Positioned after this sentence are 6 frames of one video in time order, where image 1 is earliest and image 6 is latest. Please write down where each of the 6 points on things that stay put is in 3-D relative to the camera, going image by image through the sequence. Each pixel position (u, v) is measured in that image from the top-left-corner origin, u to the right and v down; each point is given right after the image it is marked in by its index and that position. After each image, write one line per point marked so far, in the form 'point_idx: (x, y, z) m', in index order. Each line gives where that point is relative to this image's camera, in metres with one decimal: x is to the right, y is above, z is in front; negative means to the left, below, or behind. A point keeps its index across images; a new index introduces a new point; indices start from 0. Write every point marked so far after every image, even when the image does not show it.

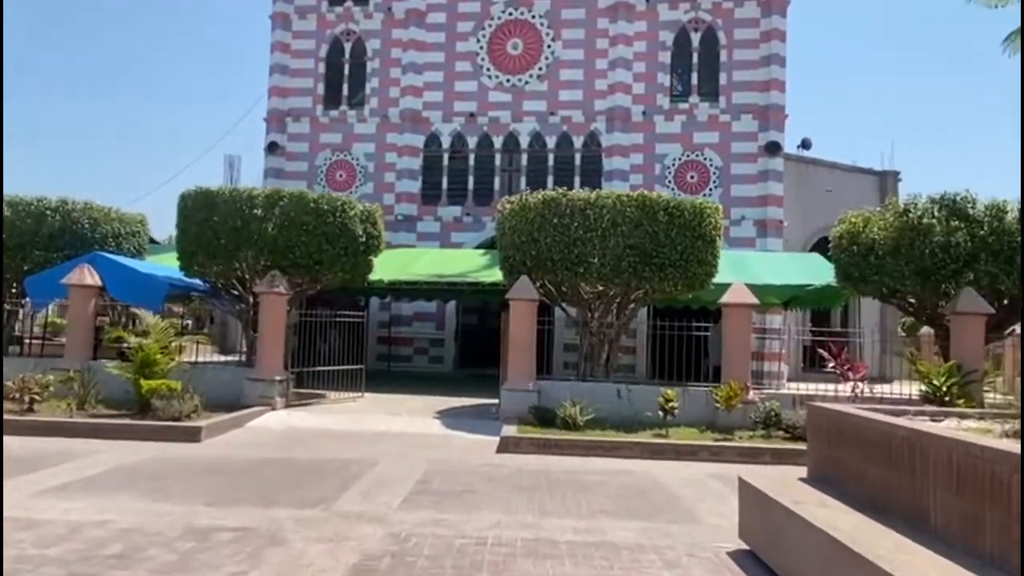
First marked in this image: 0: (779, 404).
0: (+4.4, -1.9, +14.8) m
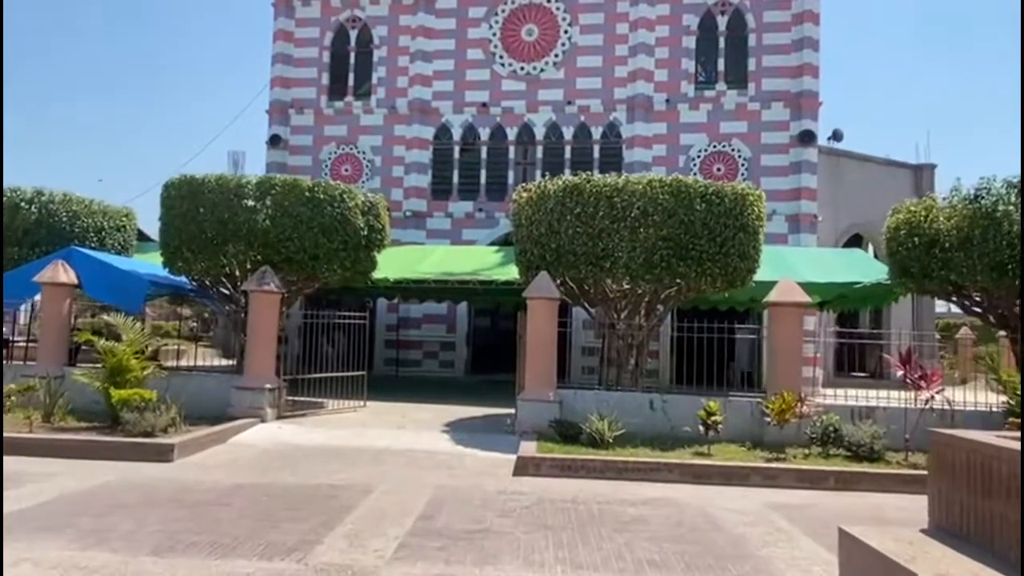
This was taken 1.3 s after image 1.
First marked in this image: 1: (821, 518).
0: (+4.7, -1.9, +12.9) m
1: (+3.3, -2.5, +9.7) m
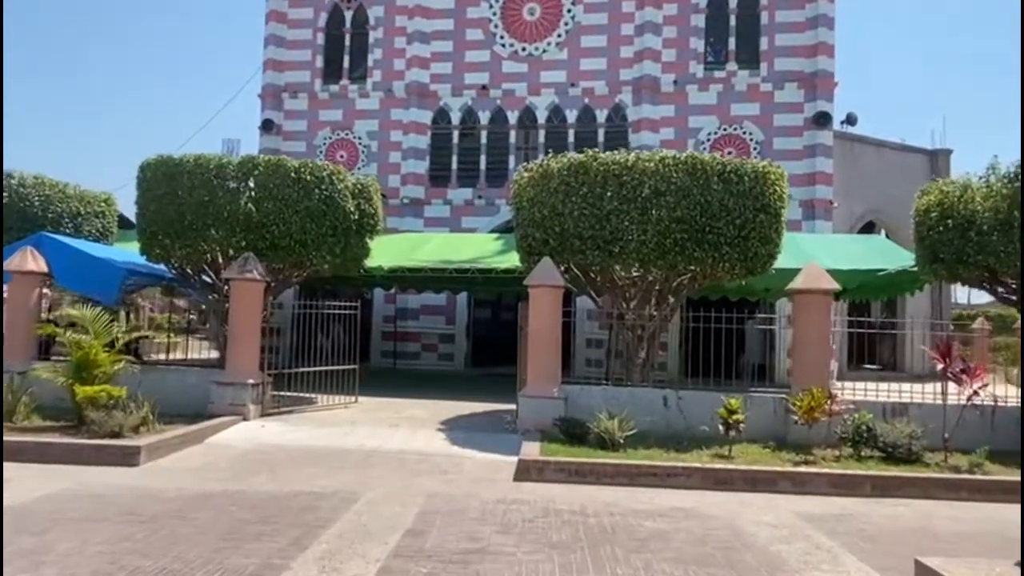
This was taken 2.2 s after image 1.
0: (+4.7, -1.7, +11.8) m
1: (+3.3, -2.3, +8.5) m
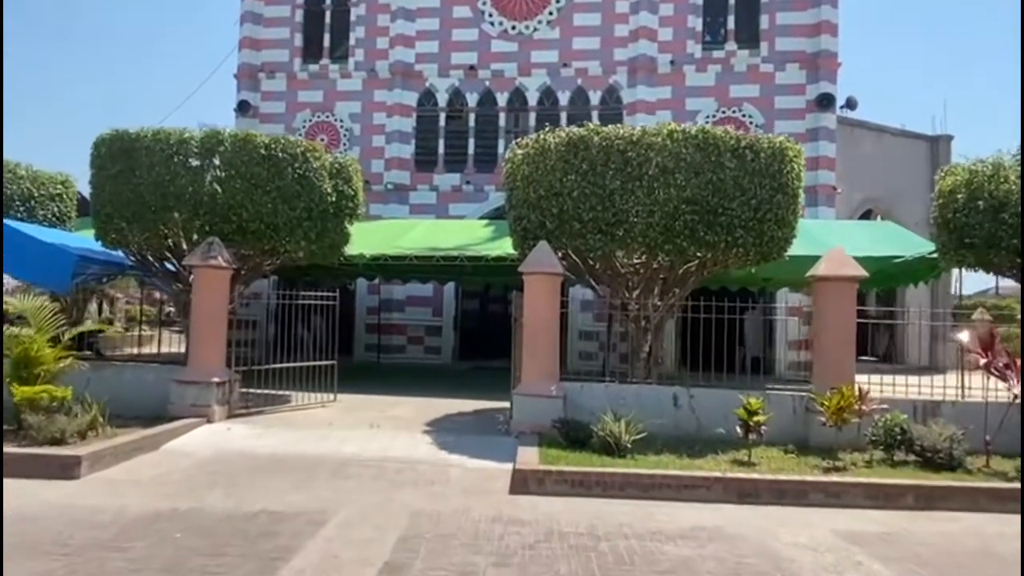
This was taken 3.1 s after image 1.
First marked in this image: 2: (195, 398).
0: (+4.6, -1.5, +10.6) m
1: (+3.3, -2.2, +7.3) m
2: (-4.5, -1.6, +12.9) m
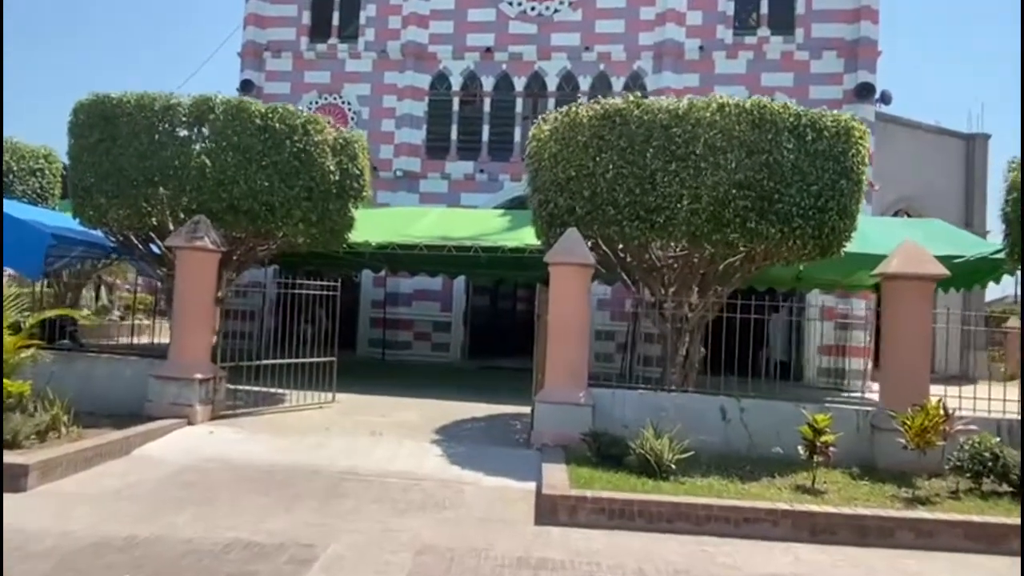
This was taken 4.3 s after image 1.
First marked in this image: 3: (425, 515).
0: (+4.9, -1.5, +9.1) m
1: (+3.5, -2.2, +5.8) m
2: (-4.3, -1.4, +11.4) m
3: (-0.7, -1.9, +7.5) m
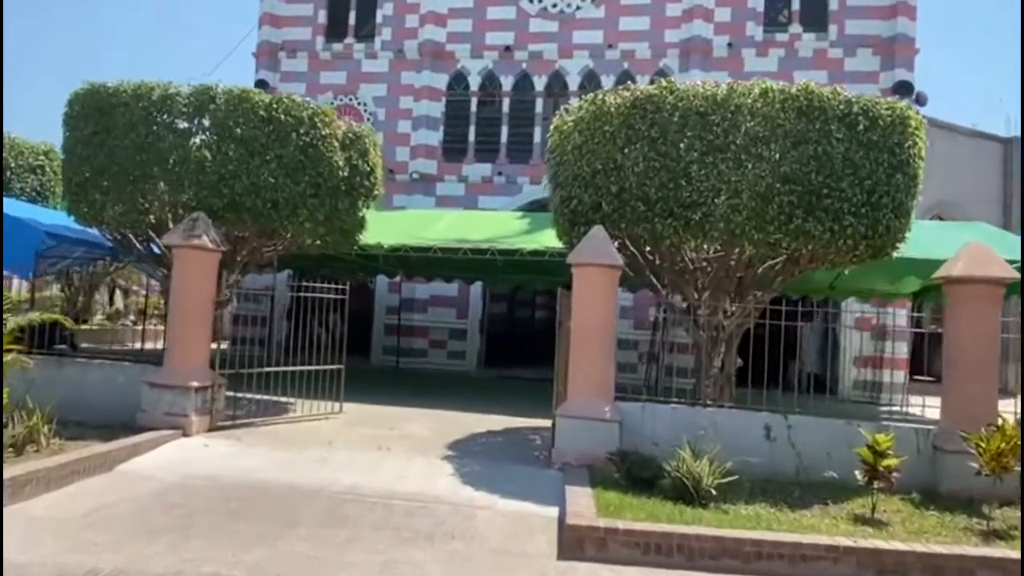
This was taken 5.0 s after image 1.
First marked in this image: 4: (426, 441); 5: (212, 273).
0: (+5.0, -1.6, +8.1) m
1: (+3.6, -2.2, +4.8) m
2: (-4.0, -1.4, +10.6) m
3: (-0.6, -1.9, +6.6) m
4: (-1.0, -1.9, +11.1) m
5: (-3.7, +0.2, +11.0) m
